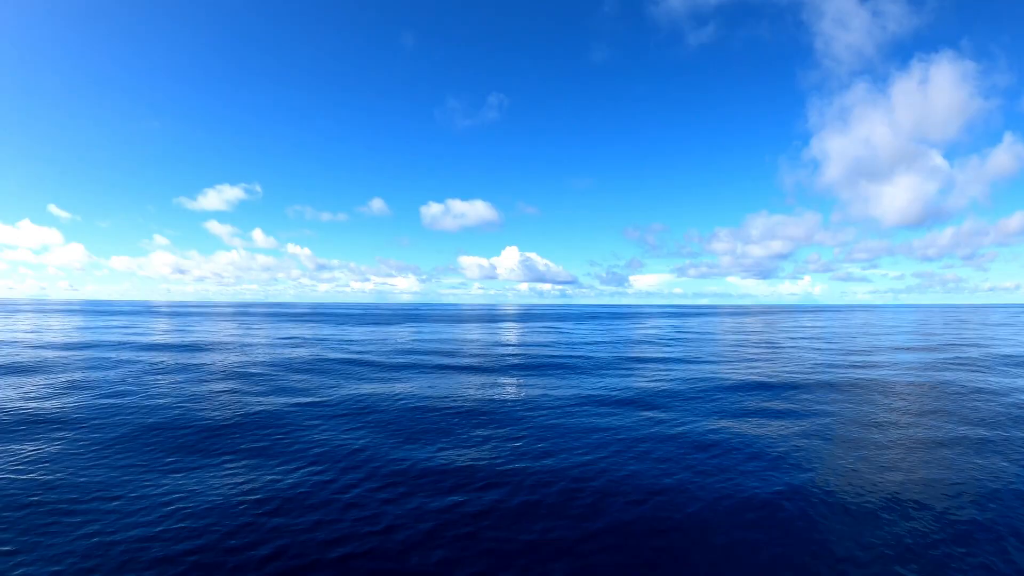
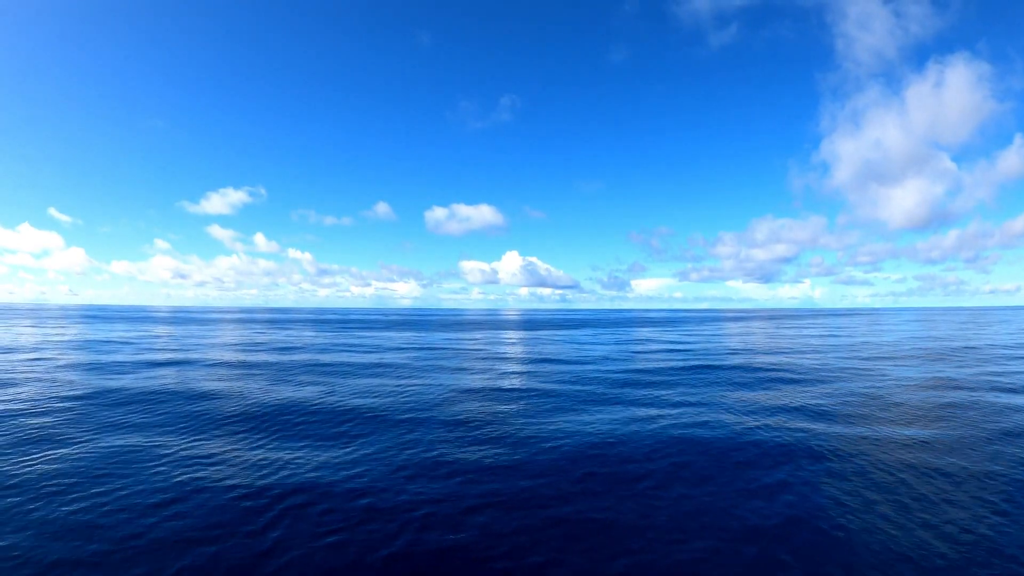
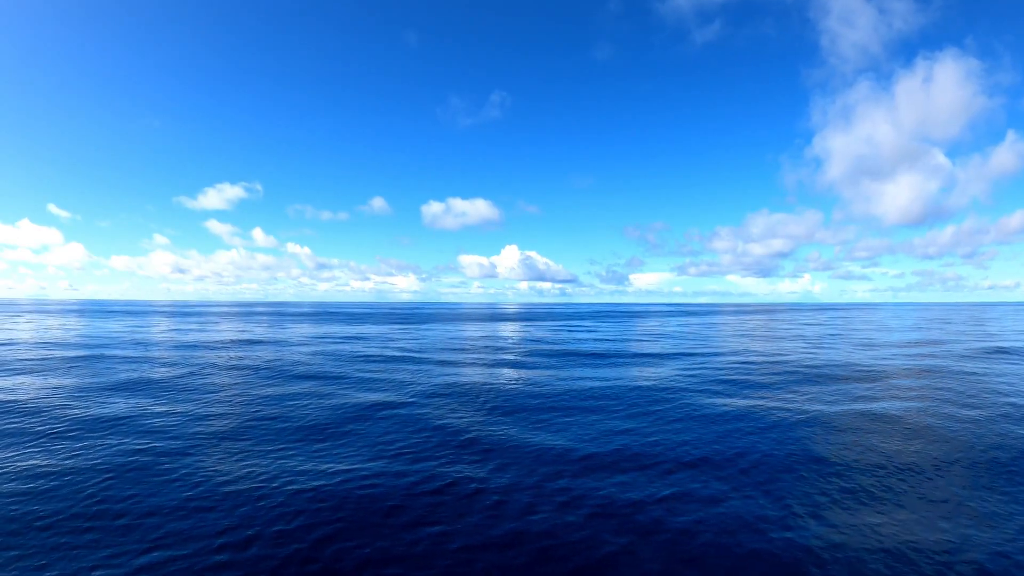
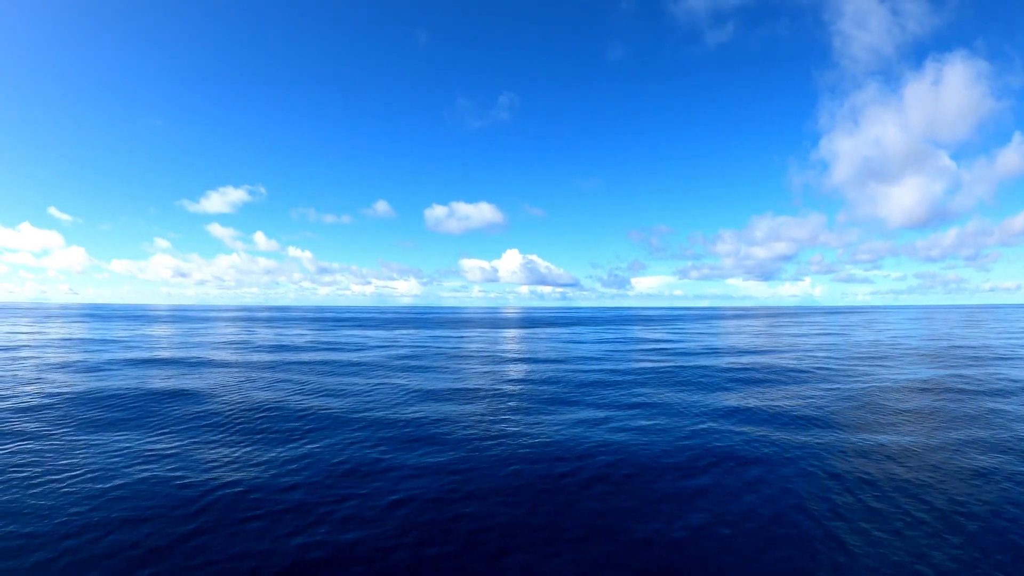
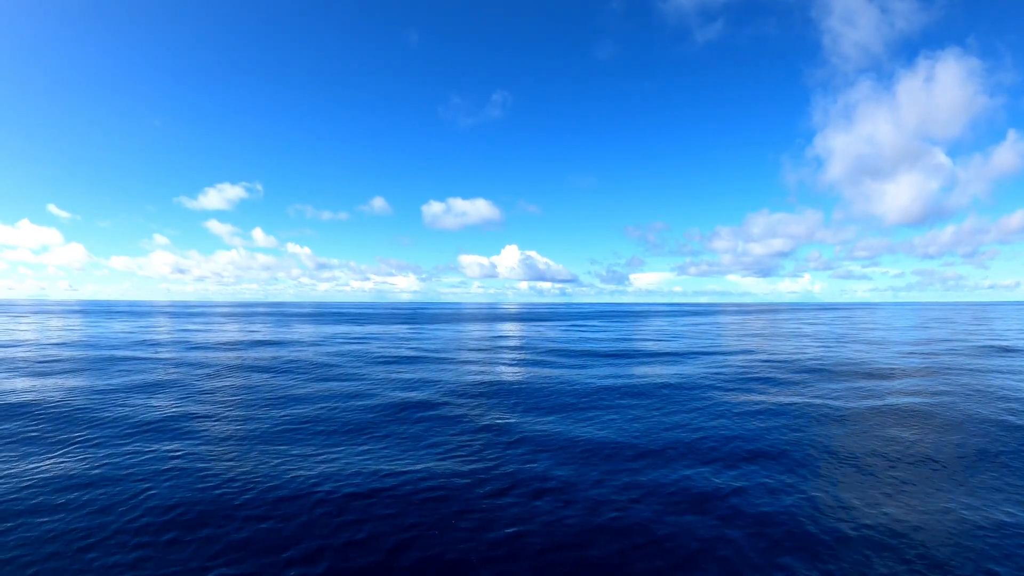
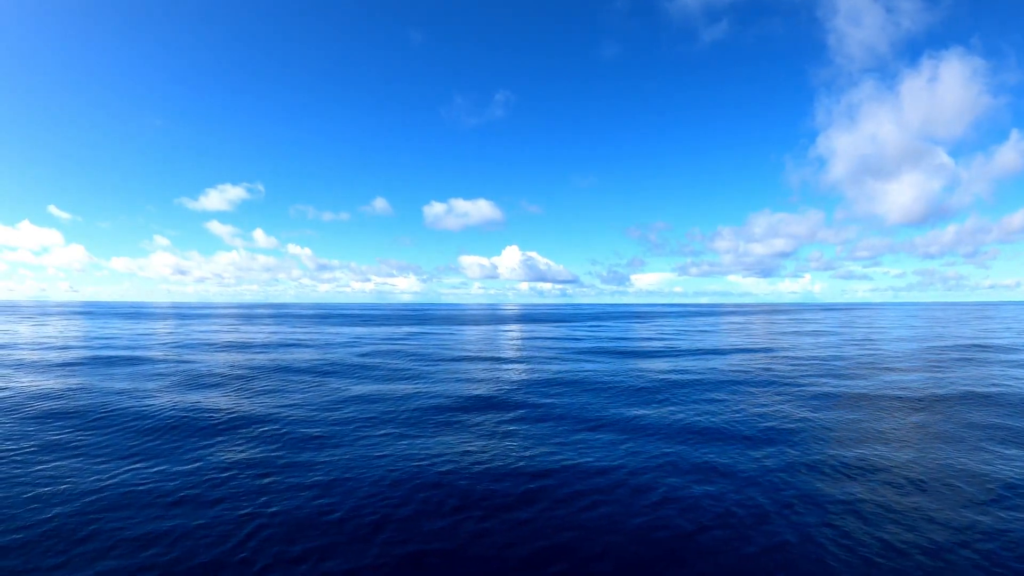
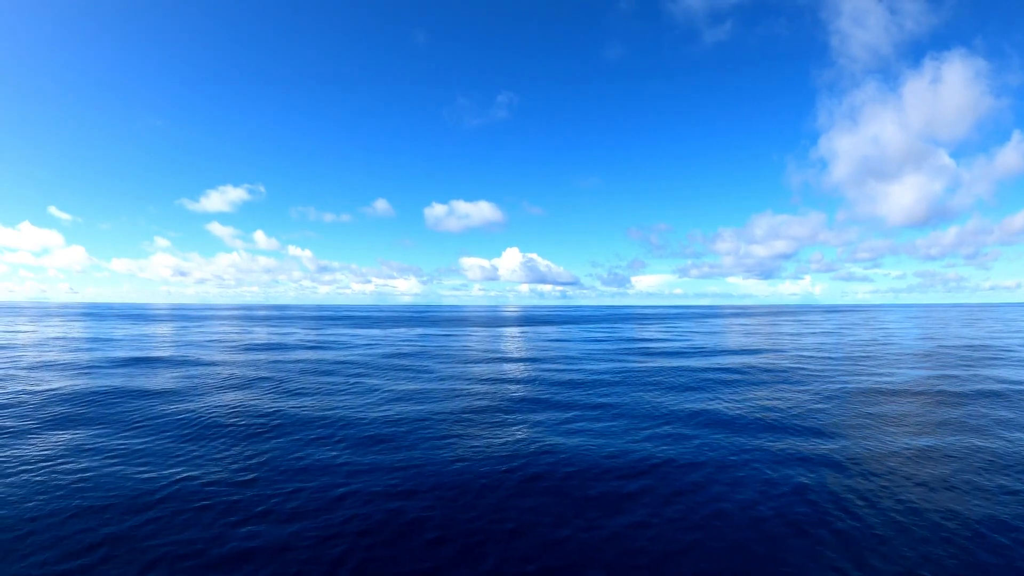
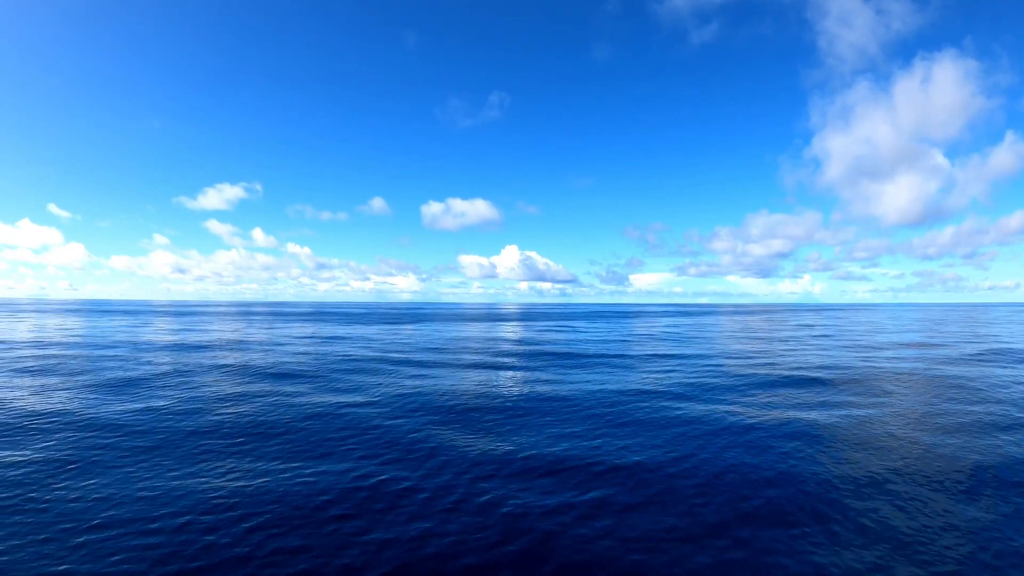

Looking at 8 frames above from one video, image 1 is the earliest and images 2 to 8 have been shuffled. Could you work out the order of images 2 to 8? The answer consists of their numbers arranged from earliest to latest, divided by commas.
8, 3, 5, 6, 7, 4, 2
